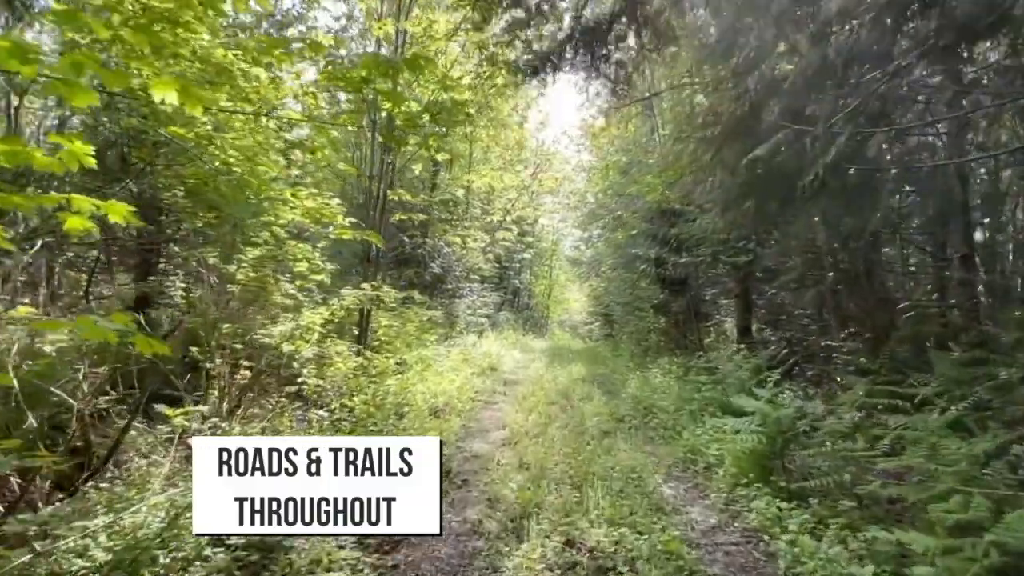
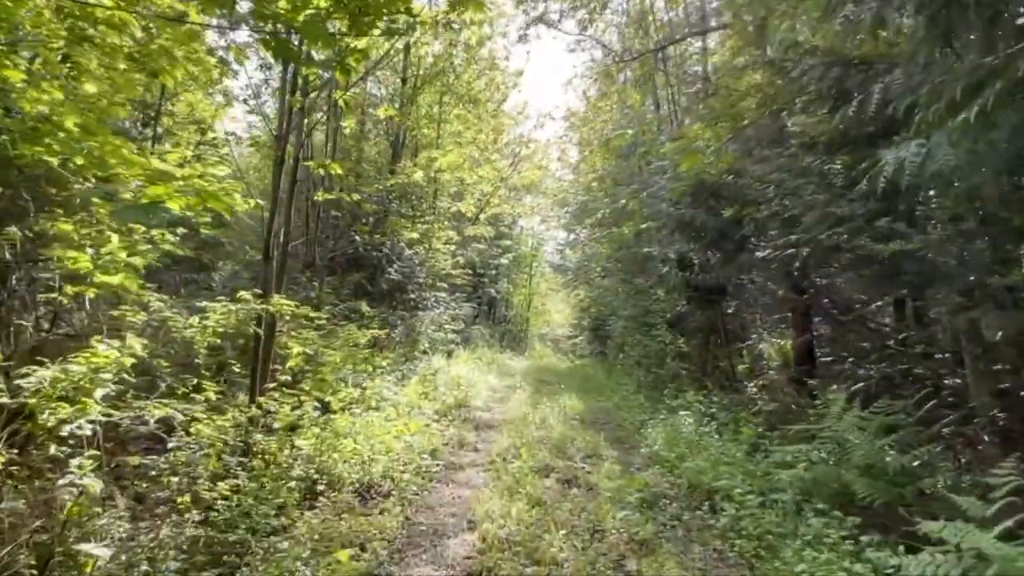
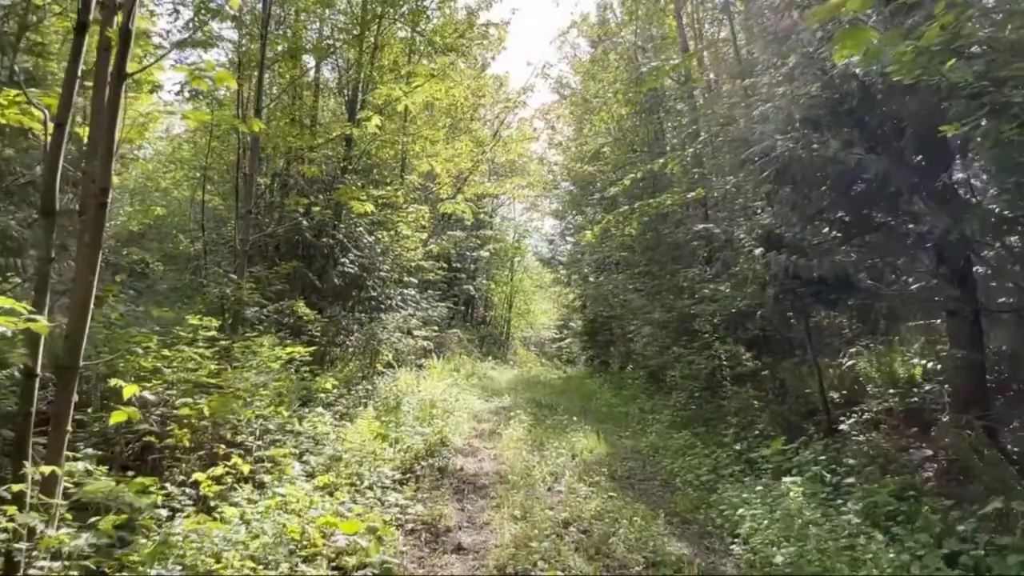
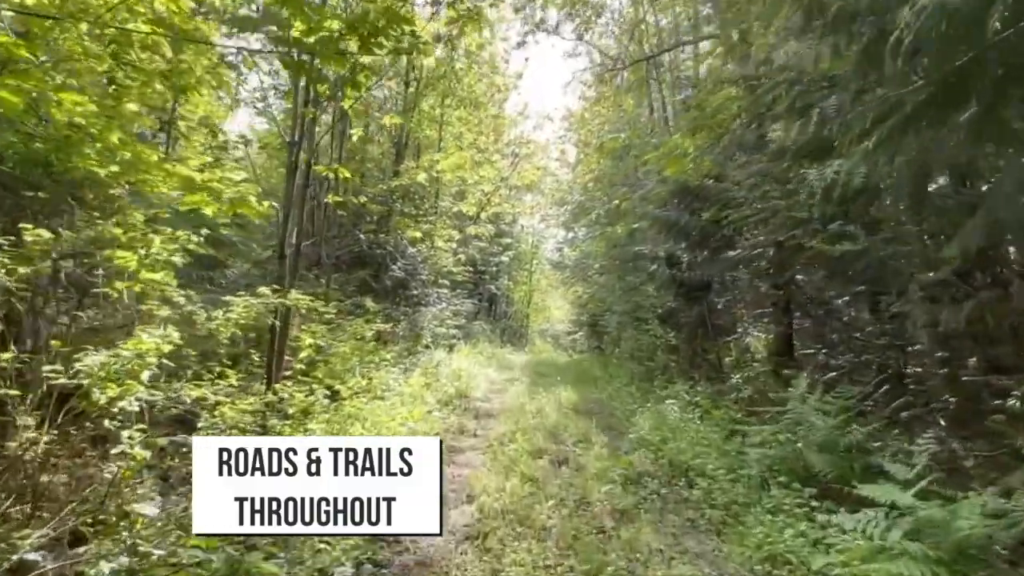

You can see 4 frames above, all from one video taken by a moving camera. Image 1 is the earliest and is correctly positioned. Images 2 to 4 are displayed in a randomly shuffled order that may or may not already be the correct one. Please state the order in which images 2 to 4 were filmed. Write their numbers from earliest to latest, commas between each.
4, 2, 3
